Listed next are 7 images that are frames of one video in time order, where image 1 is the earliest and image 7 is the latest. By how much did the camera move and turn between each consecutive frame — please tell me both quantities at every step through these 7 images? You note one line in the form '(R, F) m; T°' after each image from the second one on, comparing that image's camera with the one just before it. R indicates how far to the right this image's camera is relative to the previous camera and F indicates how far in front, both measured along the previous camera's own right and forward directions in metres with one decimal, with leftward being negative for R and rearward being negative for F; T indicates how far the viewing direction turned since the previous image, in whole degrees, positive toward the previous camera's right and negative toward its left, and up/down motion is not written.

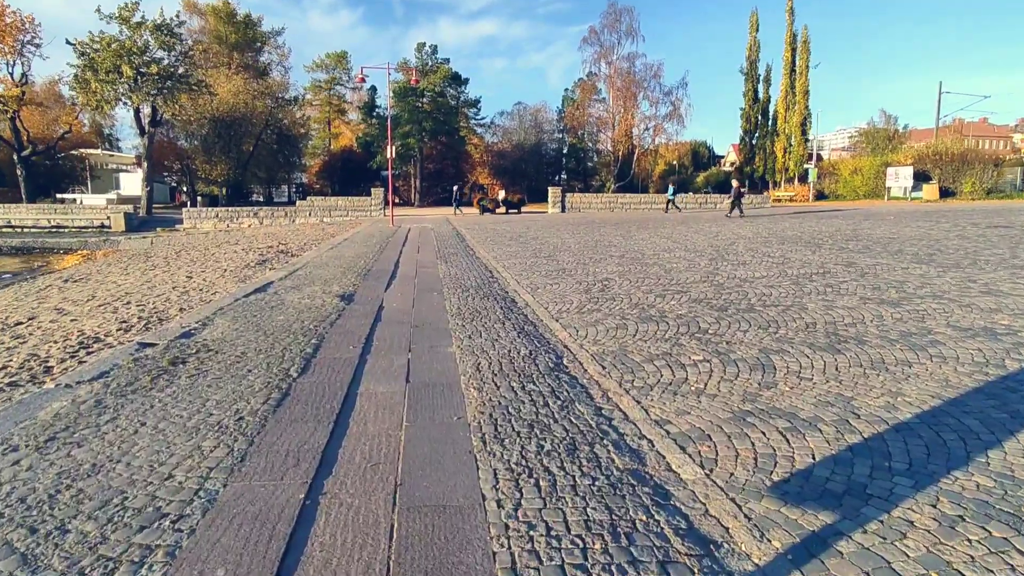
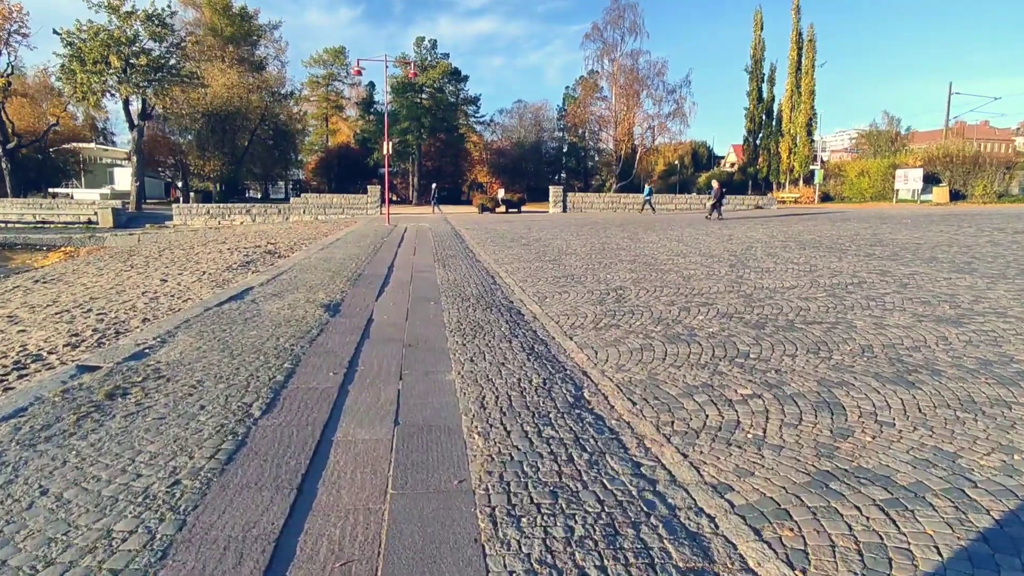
(-0.1, +1.0) m; 0°
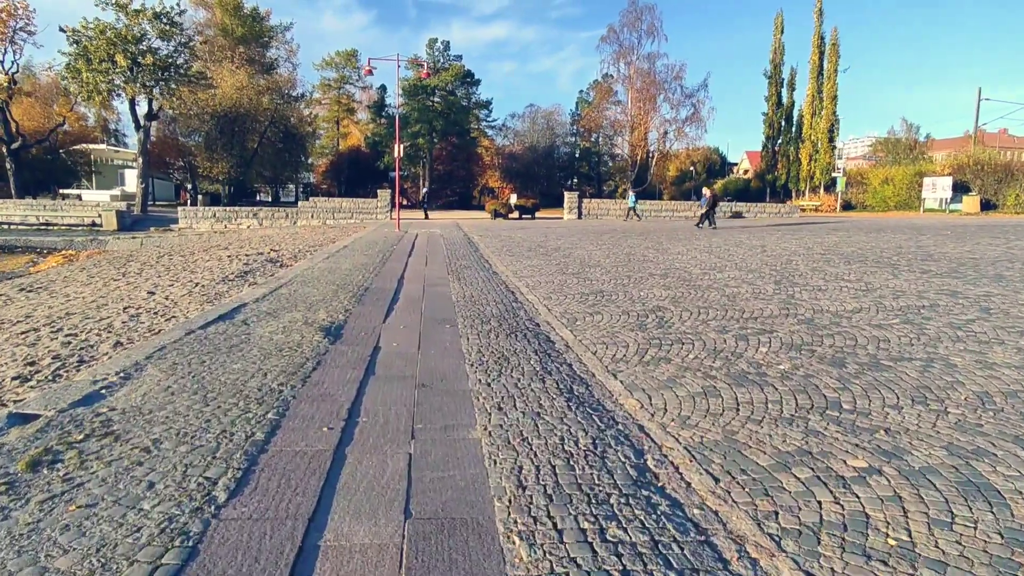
(-0.2, +1.1) m; -1°
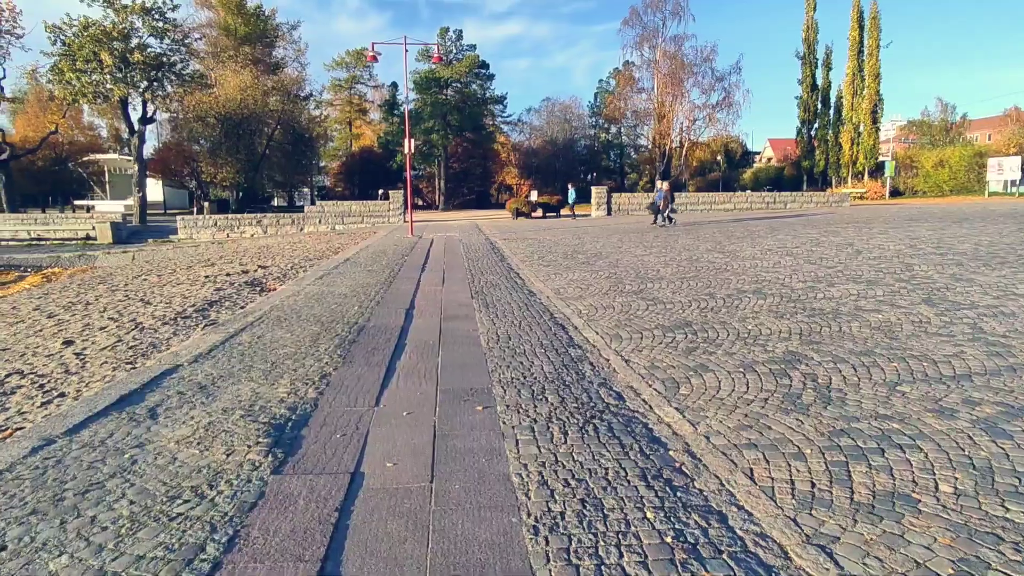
(-0.4, +2.8) m; -2°
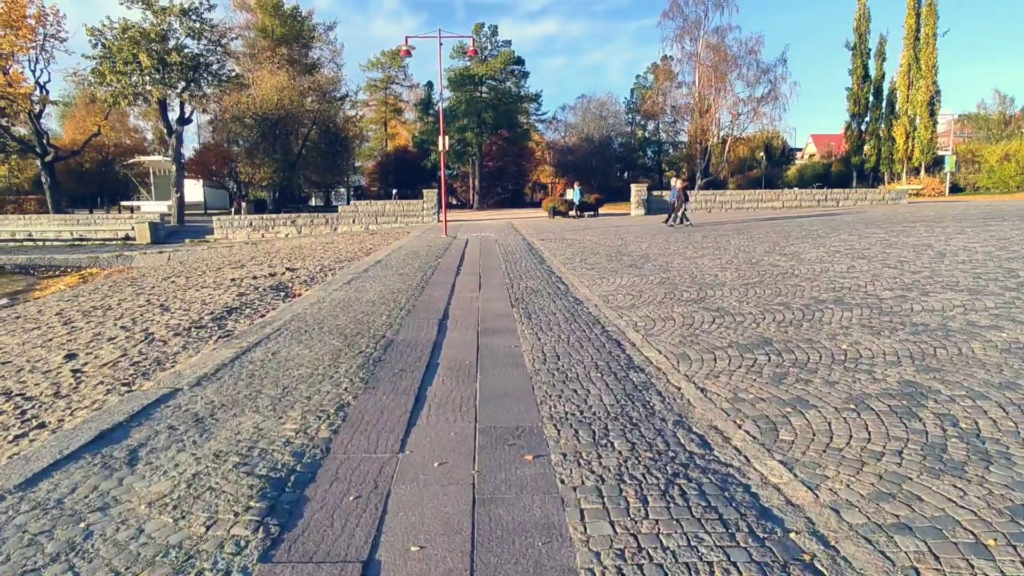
(-0.2, +0.9) m; -3°
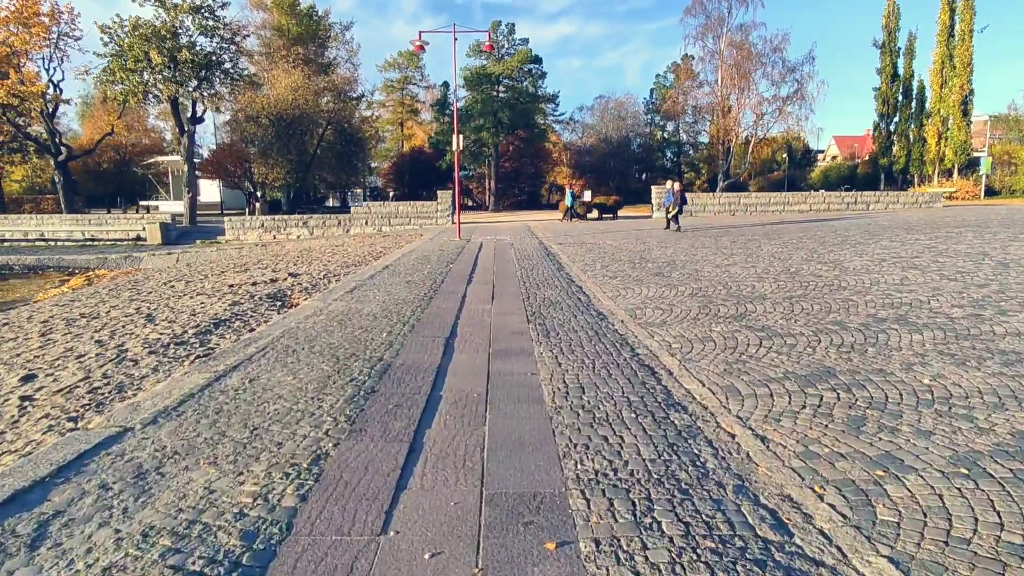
(0.0, +0.9) m; -1°
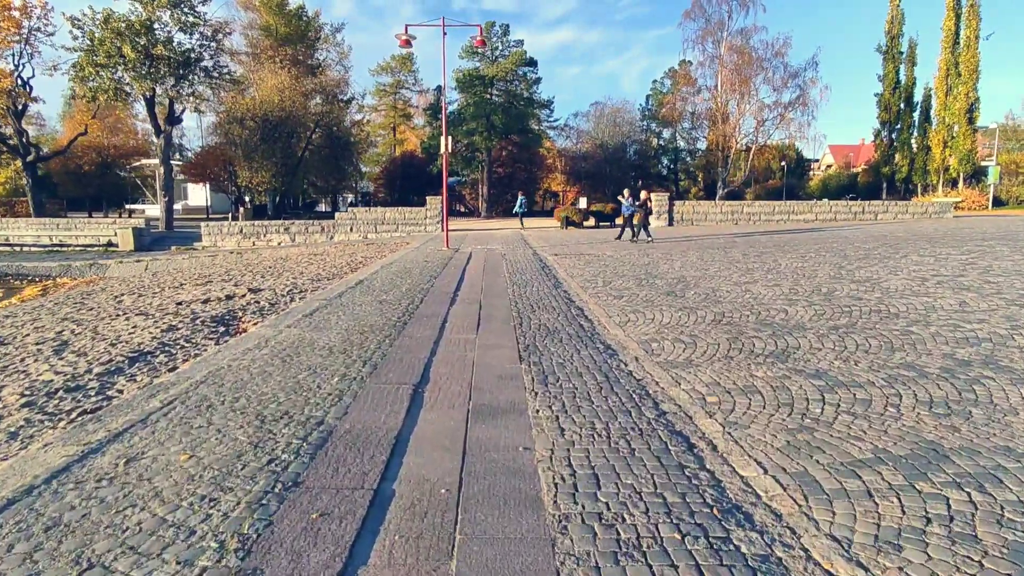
(0.0, +1.5) m; +1°
